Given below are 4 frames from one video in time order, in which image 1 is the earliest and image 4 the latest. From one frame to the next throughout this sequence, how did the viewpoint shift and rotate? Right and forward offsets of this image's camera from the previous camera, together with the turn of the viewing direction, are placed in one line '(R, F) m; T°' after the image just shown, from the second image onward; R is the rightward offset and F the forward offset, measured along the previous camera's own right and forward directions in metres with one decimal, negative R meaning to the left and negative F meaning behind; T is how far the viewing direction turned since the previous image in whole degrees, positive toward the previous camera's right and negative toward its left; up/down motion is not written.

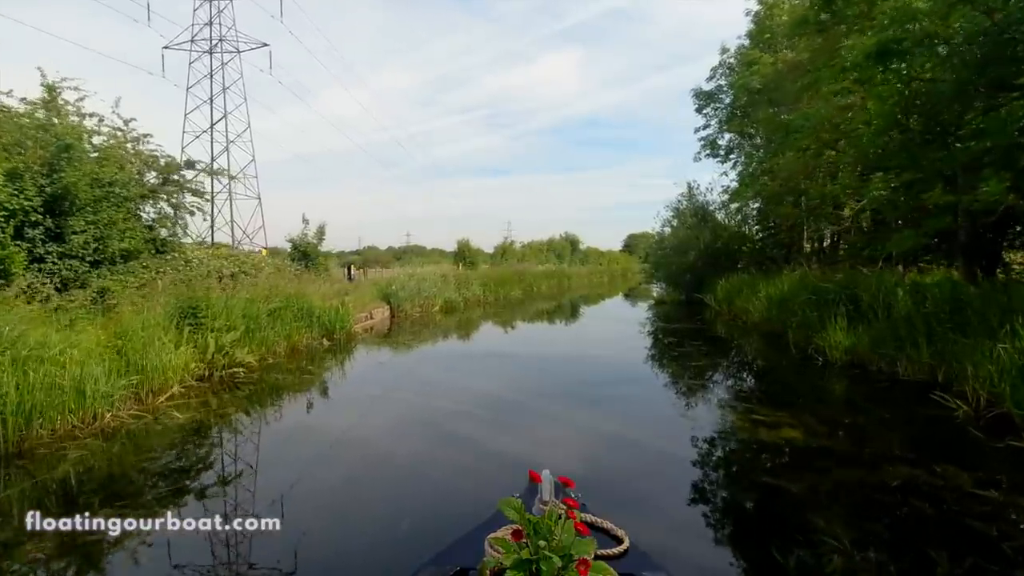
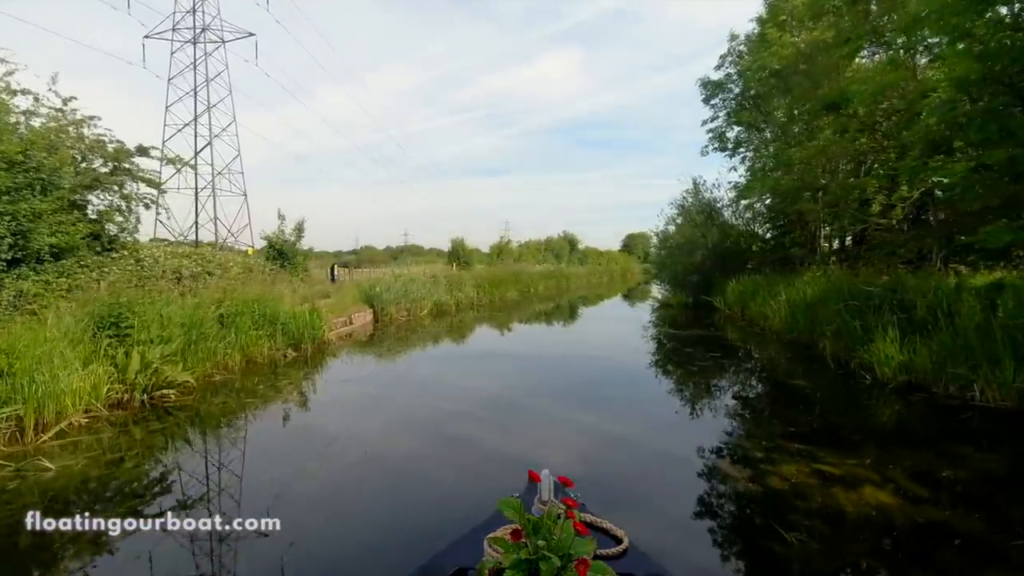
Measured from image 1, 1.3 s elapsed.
(+0.1, +1.2) m; 0°
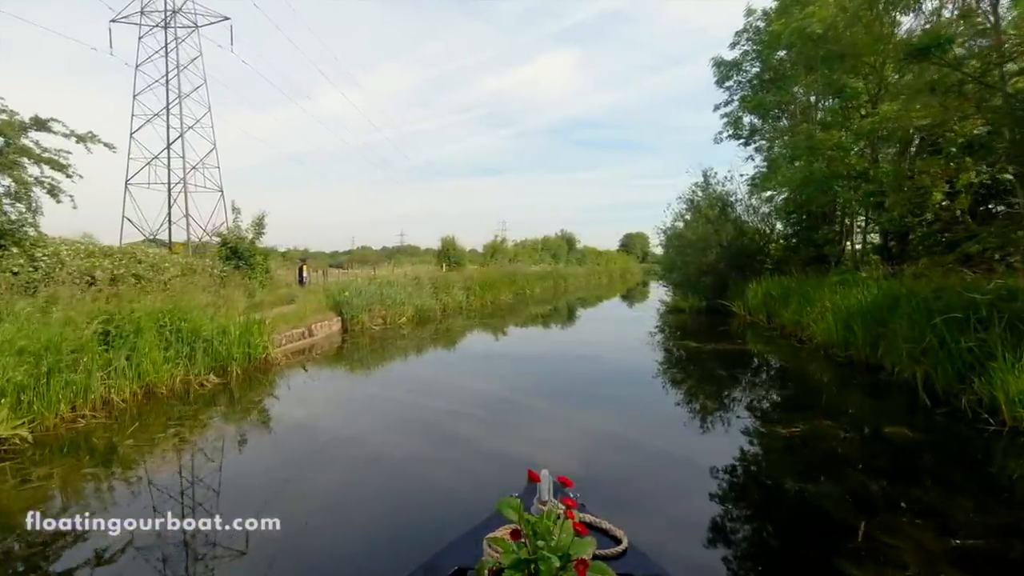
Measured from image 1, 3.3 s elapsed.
(+0.1, +1.2) m; 0°
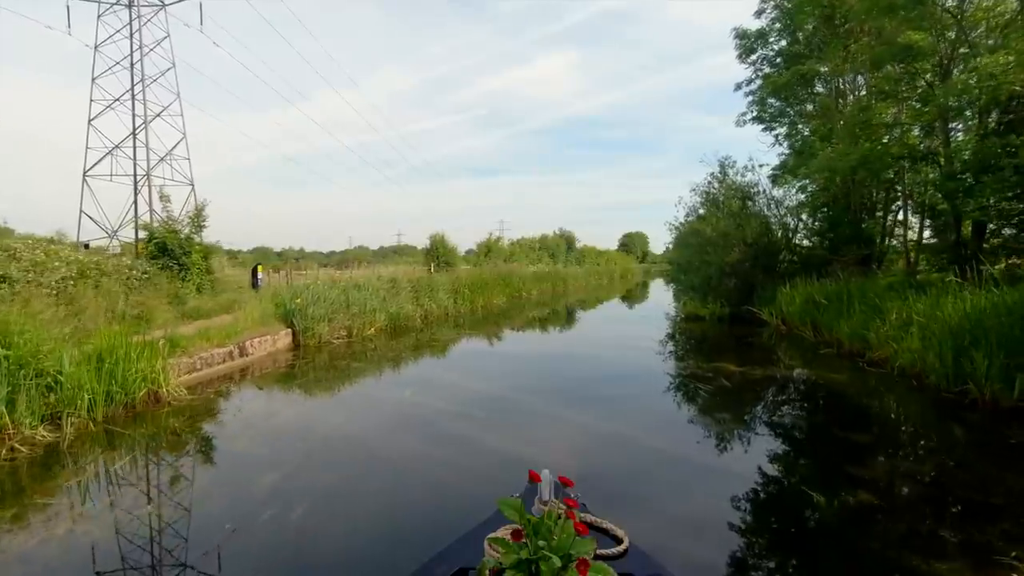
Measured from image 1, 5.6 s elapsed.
(+0.1, +0.3) m; 0°
